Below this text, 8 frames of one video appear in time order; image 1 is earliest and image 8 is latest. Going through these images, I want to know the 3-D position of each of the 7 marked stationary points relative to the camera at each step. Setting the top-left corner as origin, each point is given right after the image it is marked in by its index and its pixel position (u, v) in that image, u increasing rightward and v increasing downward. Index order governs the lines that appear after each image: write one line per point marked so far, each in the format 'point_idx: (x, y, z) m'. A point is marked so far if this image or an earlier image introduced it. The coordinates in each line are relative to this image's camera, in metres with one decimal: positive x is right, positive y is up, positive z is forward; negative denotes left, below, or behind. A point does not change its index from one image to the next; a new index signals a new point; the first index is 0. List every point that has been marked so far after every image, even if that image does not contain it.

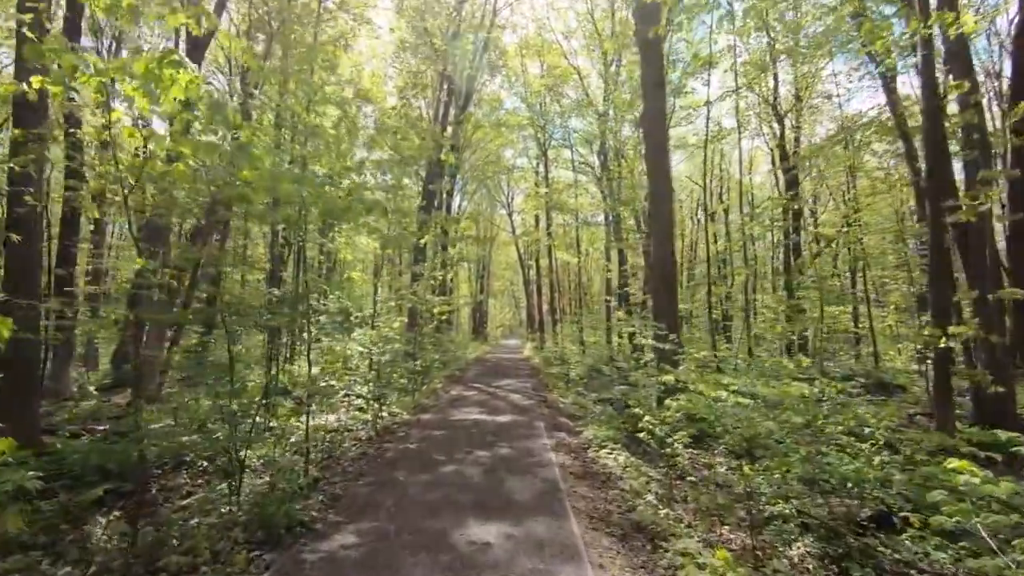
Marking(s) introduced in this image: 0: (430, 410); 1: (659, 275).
0: (-1.1, -1.7, +8.4) m
1: (+2.0, +0.2, +8.5) m
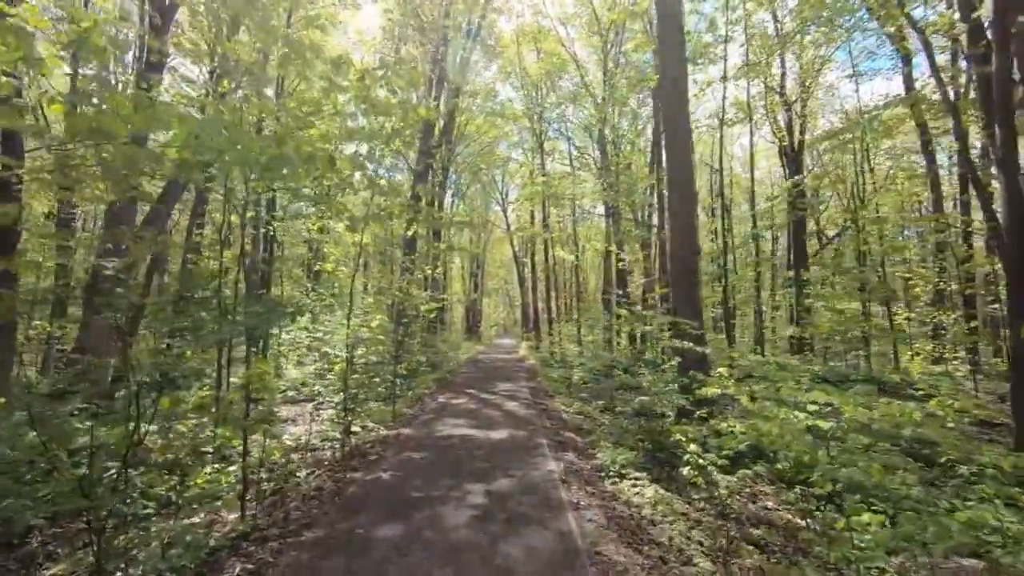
0: (-1.2, -1.6, +7.2) m
1: (+1.9, +0.3, +7.3) m
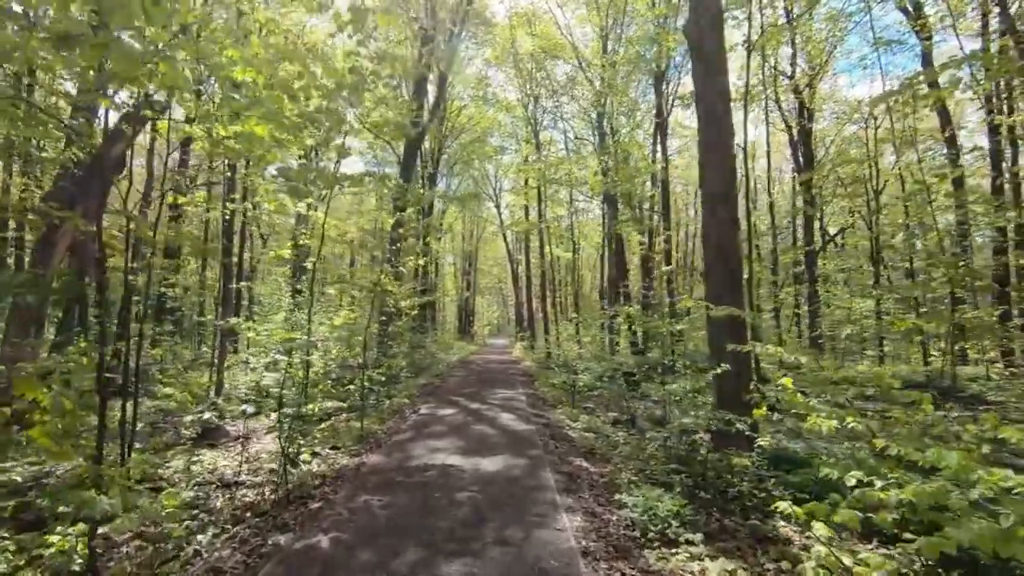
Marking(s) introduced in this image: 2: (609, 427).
0: (-1.2, -1.5, +5.8) m
1: (+1.9, +0.4, +5.9) m
2: (+1.1, -1.6, +7.2) m
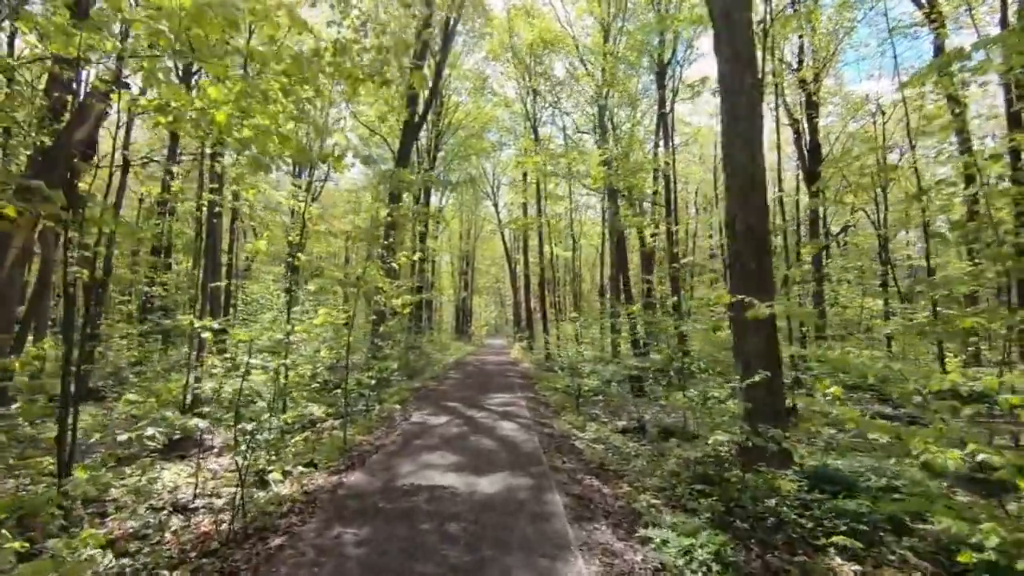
0: (-1.2, -1.5, +5.1) m
1: (+1.9, +0.5, +5.2) m
2: (+1.1, -1.6, +6.6) m
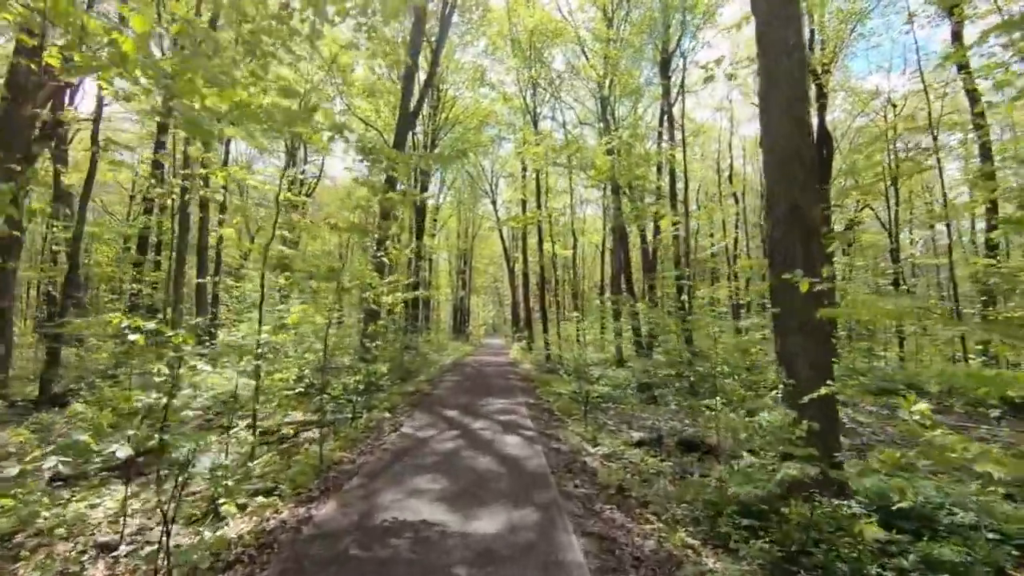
0: (-1.2, -1.4, +4.3) m
1: (+1.9, +0.5, +4.4) m
2: (+1.1, -1.5, +5.8) m
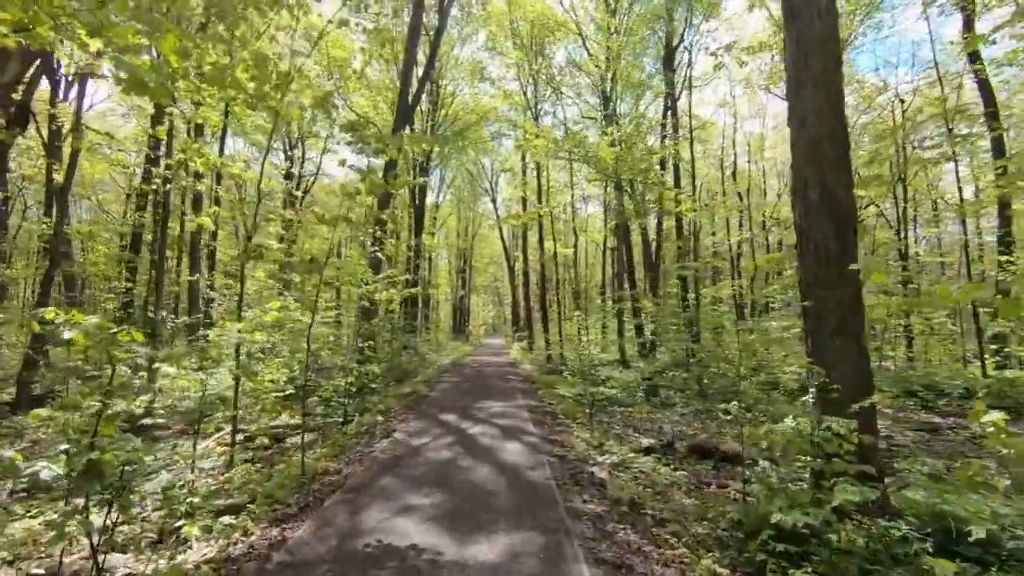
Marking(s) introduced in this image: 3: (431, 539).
0: (-1.2, -1.4, +3.9) m
1: (+1.9, +0.6, +4.0) m
2: (+1.1, -1.5, +5.3) m
3: (-0.4, -1.4, +3.6) m
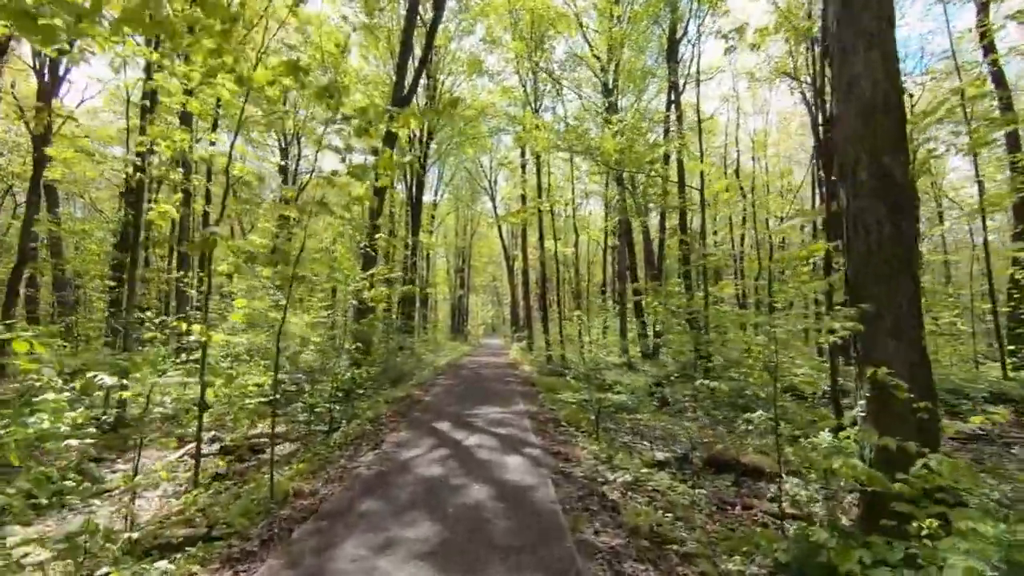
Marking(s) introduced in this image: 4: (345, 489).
0: (-1.2, -1.3, +3.3) m
1: (+1.9, +0.6, +3.4) m
2: (+1.1, -1.4, +4.8) m
3: (-0.4, -1.3, +3.0) m
4: (-1.2, -1.4, +4.4) m
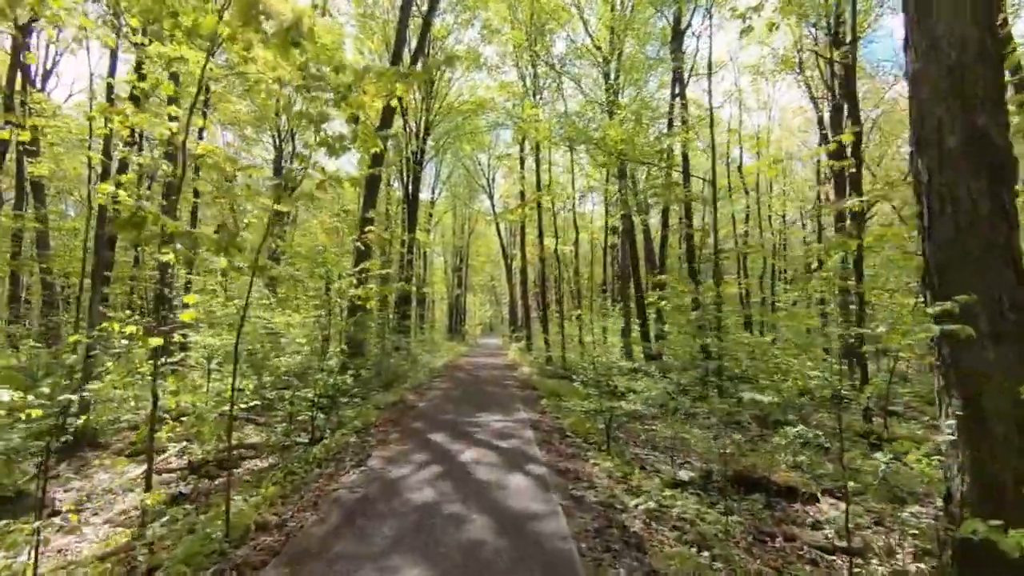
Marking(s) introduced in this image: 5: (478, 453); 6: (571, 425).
0: (-1.2, -1.3, +2.7) m
1: (+1.9, +0.6, +2.8) m
2: (+1.1, -1.4, +4.2) m
3: (-0.4, -1.3, +2.4) m
4: (-1.1, -1.3, +3.7) m
5: (-0.3, -1.4, +5.6) m
6: (+0.8, -1.7, +7.8) m
